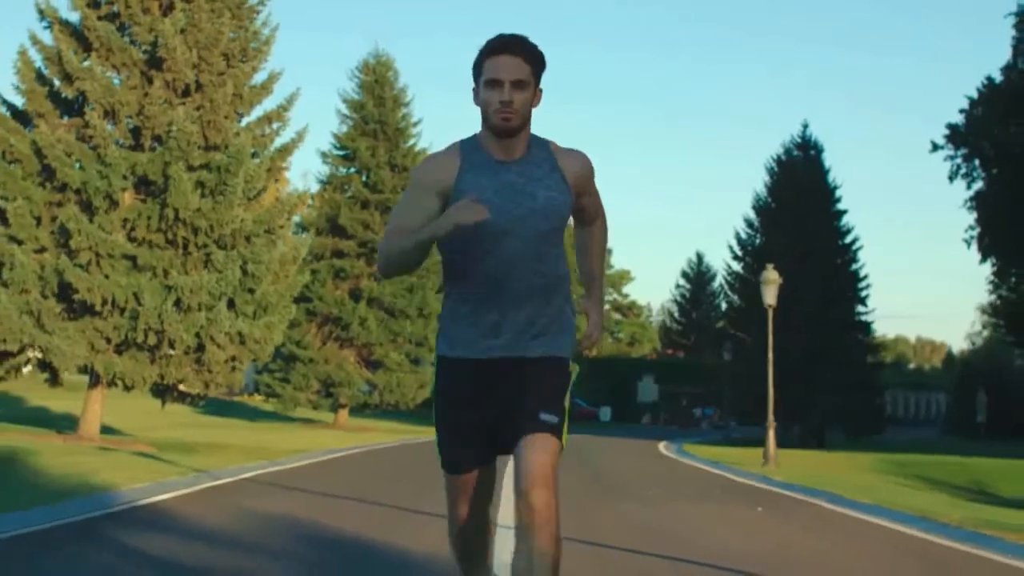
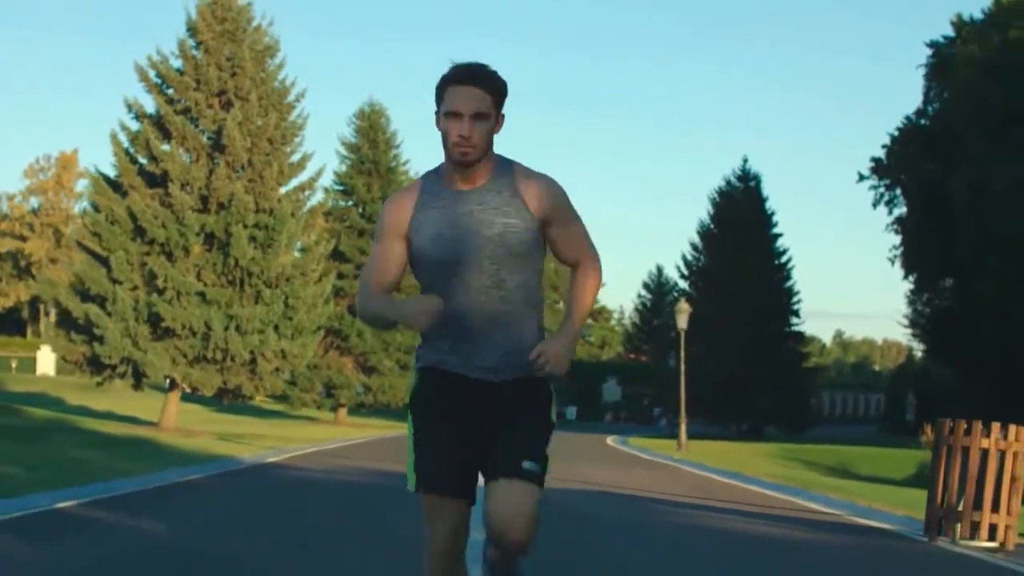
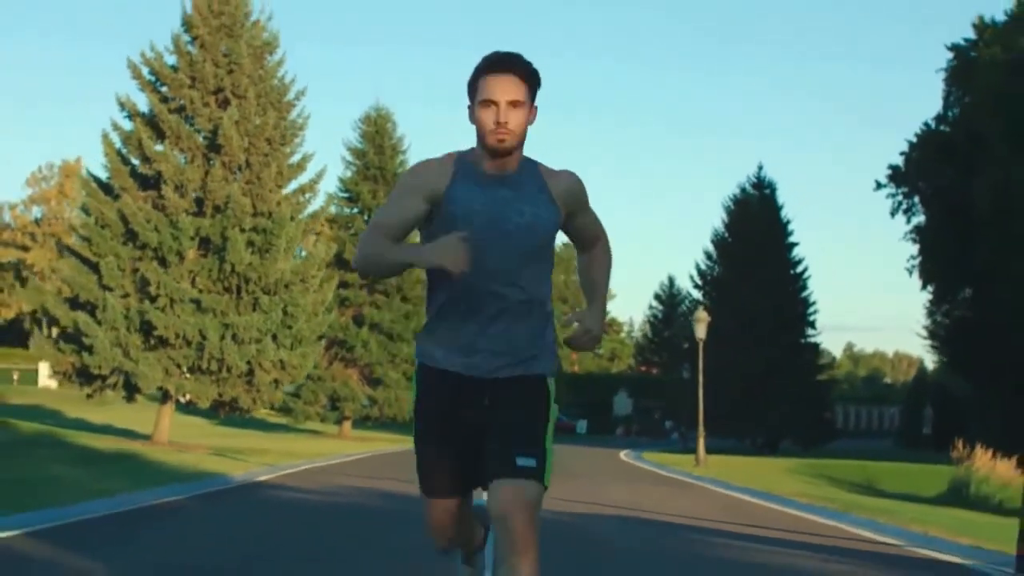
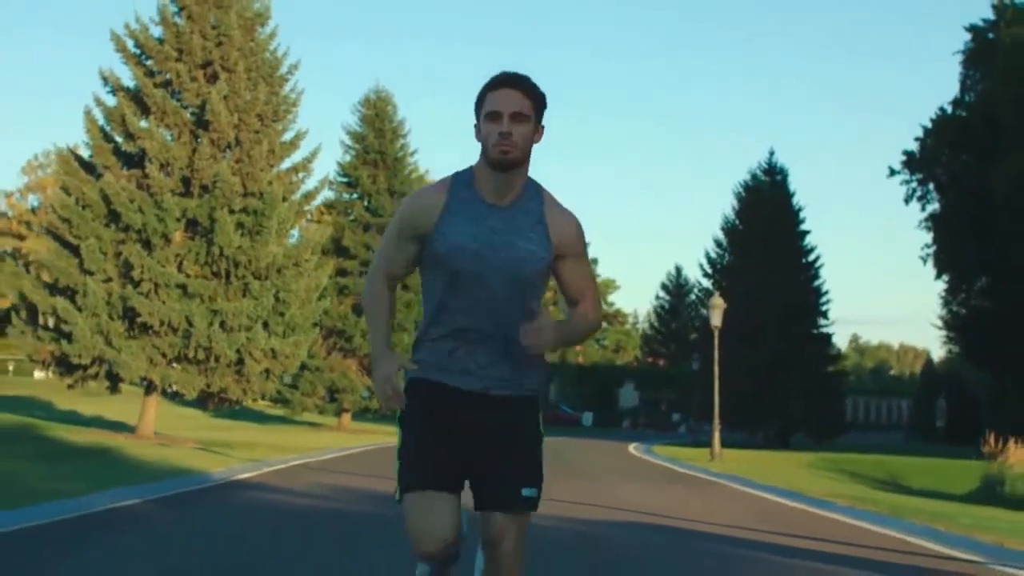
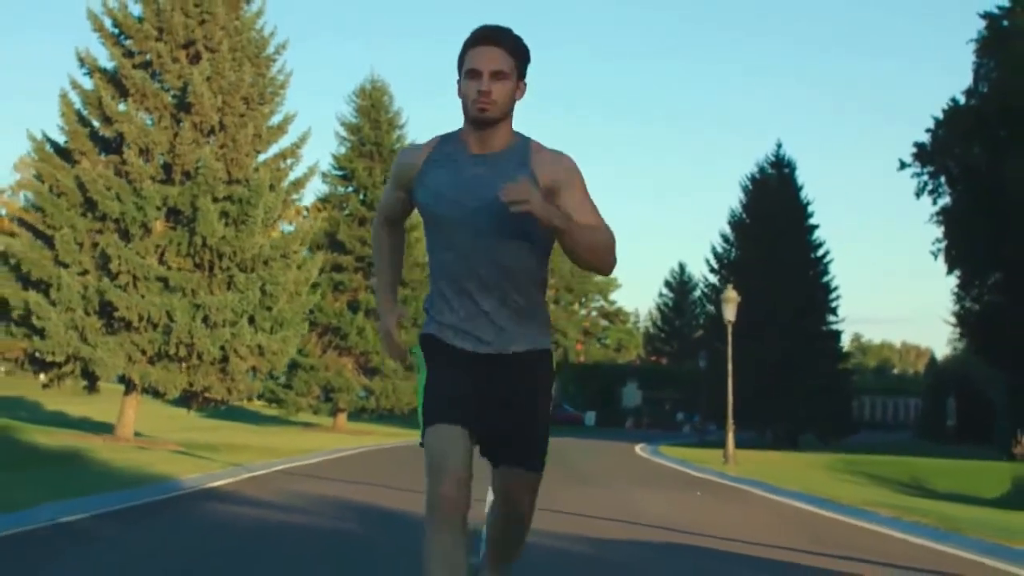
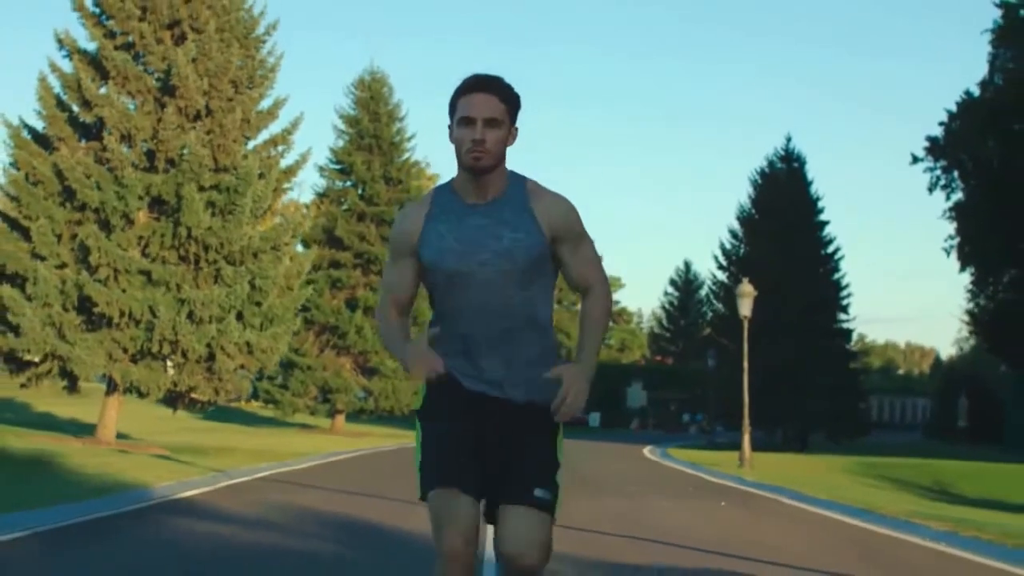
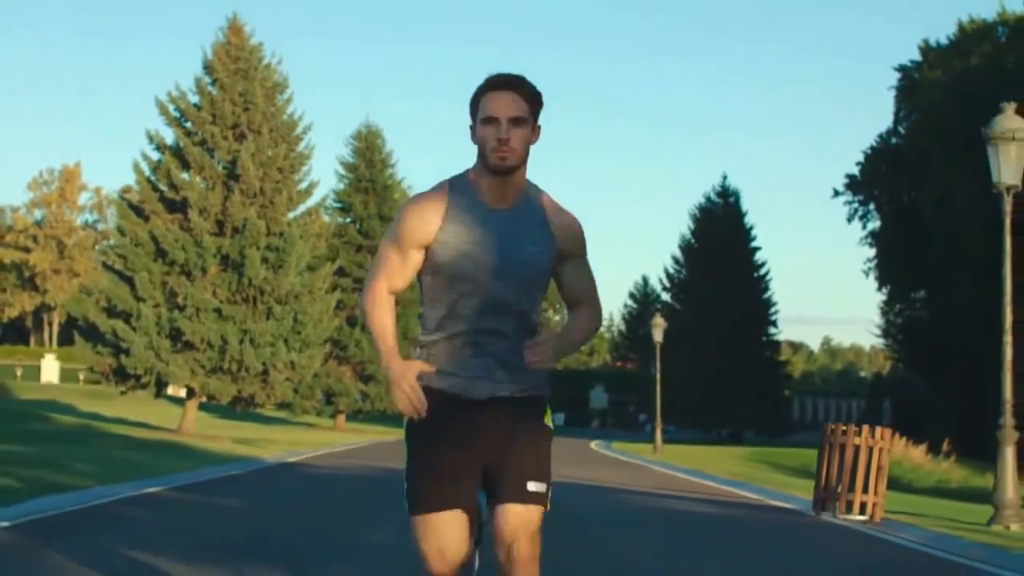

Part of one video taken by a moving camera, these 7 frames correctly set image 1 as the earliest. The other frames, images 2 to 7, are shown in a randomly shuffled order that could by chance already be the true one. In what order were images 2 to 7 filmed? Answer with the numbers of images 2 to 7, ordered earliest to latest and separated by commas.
6, 5, 4, 3, 2, 7
